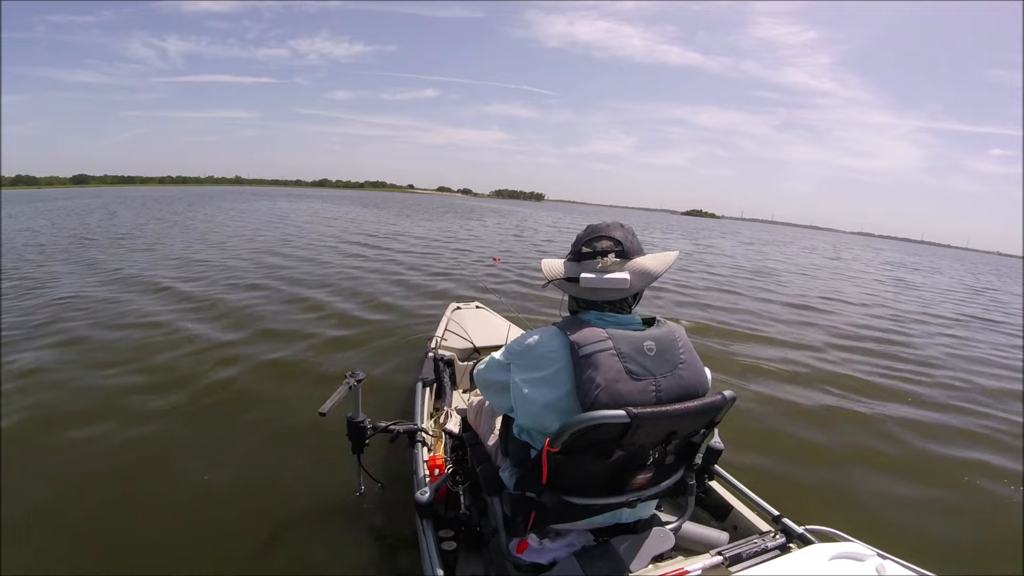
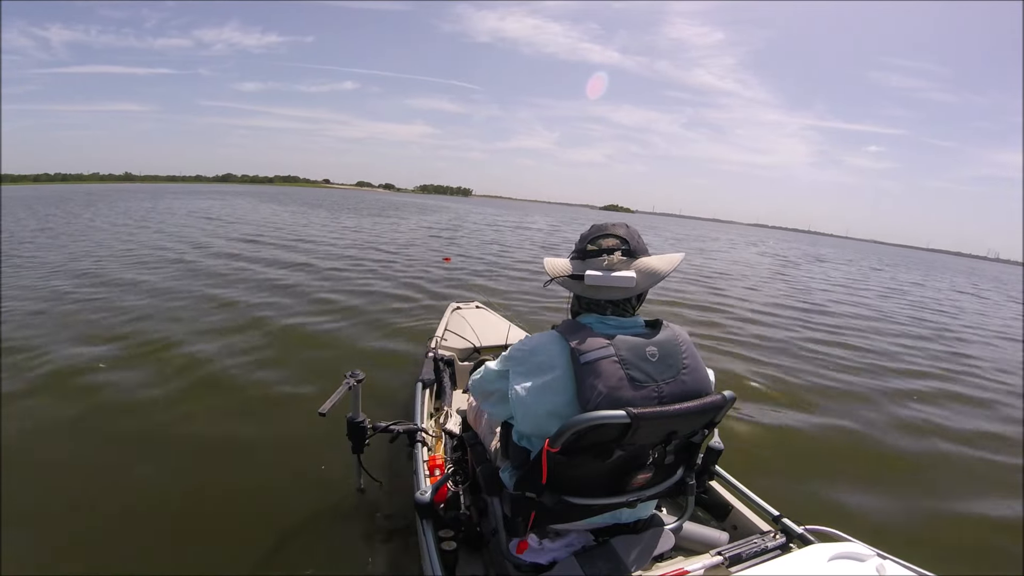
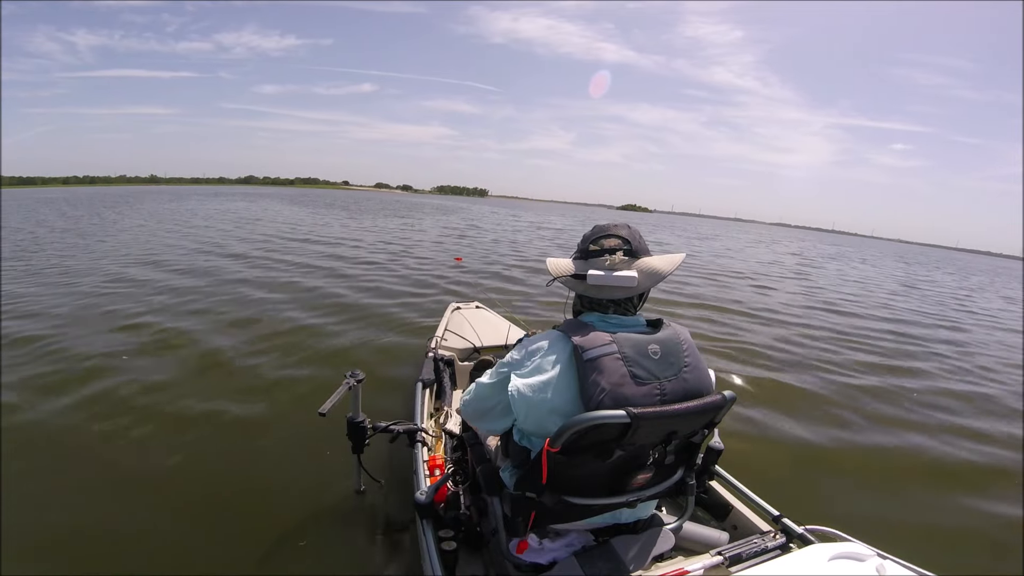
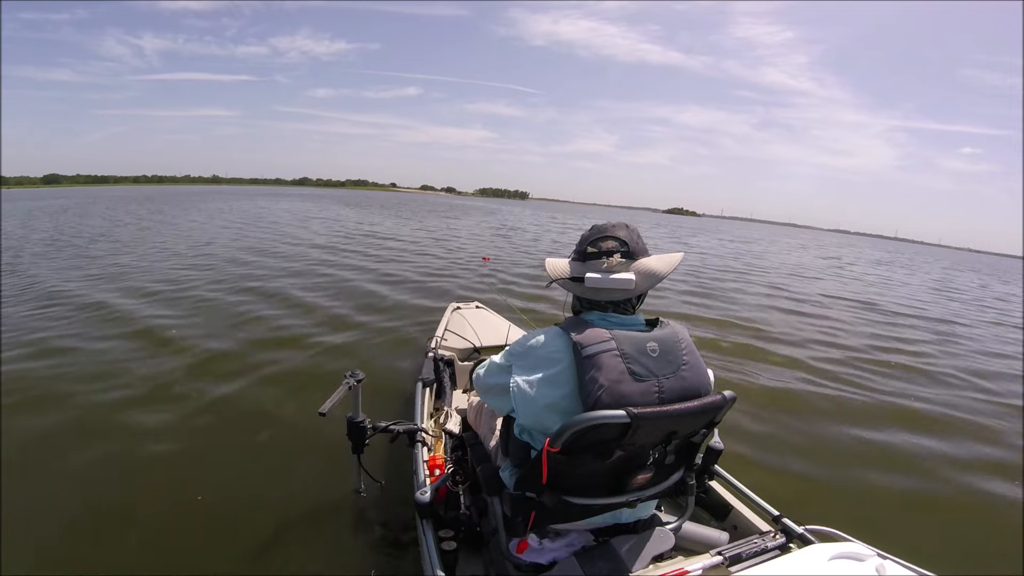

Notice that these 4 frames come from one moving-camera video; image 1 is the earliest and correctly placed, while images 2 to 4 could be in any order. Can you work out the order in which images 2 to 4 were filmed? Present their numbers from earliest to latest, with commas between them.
4, 3, 2
